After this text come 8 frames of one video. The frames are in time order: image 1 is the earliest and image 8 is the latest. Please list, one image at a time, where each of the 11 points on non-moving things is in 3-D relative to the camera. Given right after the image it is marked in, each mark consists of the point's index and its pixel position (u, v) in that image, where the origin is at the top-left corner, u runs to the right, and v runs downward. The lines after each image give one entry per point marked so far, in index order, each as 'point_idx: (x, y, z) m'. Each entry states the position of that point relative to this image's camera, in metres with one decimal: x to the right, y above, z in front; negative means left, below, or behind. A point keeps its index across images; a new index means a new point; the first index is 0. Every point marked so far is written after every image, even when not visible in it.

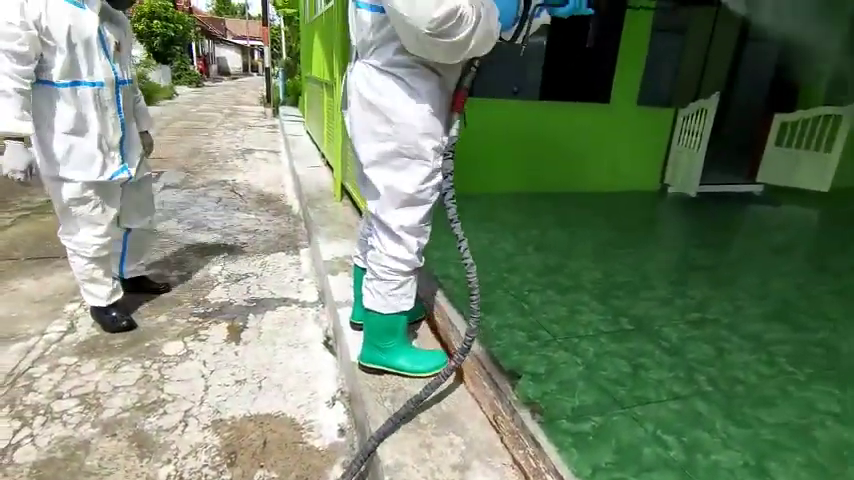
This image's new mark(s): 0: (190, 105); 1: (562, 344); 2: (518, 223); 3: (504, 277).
0: (-7.0, +4.0, +14.1) m
1: (+0.5, -0.4, +1.9) m
2: (+0.6, +0.1, +3.4) m
3: (+0.4, -0.2, +2.5) m
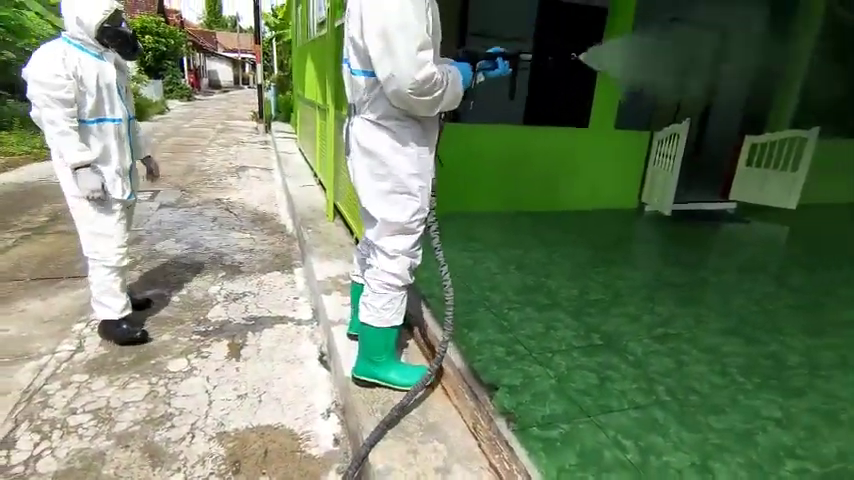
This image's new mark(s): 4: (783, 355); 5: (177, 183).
0: (-7.3, +3.6, +14.3) m
1: (+0.5, -0.5, +2.1) m
2: (+0.6, 0.0, +3.6) m
3: (+0.3, -0.3, +2.7) m
4: (+1.7, -0.5, +2.3) m
5: (-3.3, +0.7, +6.3) m
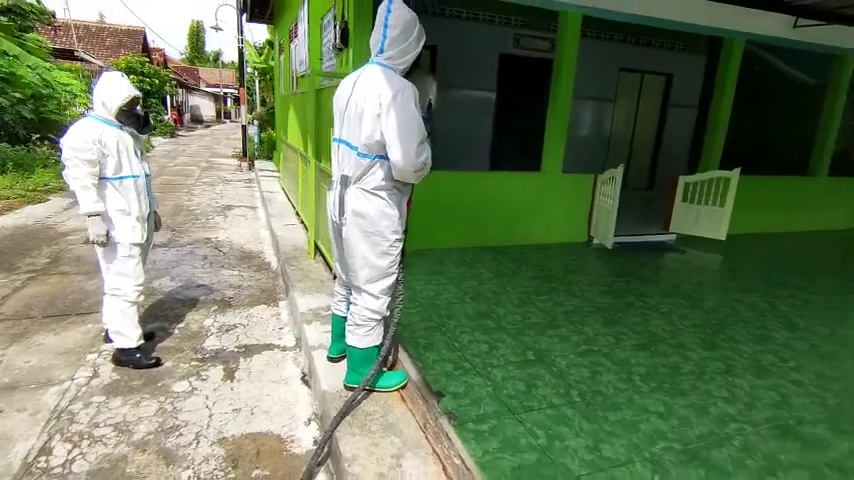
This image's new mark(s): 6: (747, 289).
0: (-8.0, +2.5, +14.7) m
1: (+0.3, -0.7, +2.6) m
2: (+0.3, -0.3, +4.1) m
3: (+0.1, -0.5, +3.2) m
4: (+1.5, -0.7, +2.8) m
5: (-3.7, +0.2, +6.8) m
6: (+2.8, -0.4, +4.3) m
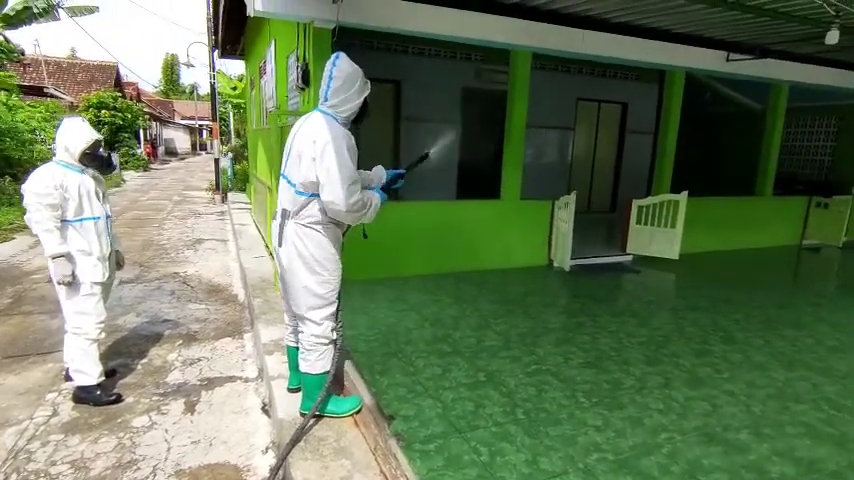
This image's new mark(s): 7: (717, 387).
0: (-8.8, +1.4, +14.7) m
1: (0.0, -0.9, +2.8) m
2: (0.0, -0.6, +4.3) m
3: (-0.2, -0.8, +3.3) m
4: (+1.2, -0.9, +3.0) m
5: (-4.1, -0.3, +6.8) m
6: (+2.5, -0.6, +4.5) m
7: (+1.8, -0.9, +3.0) m
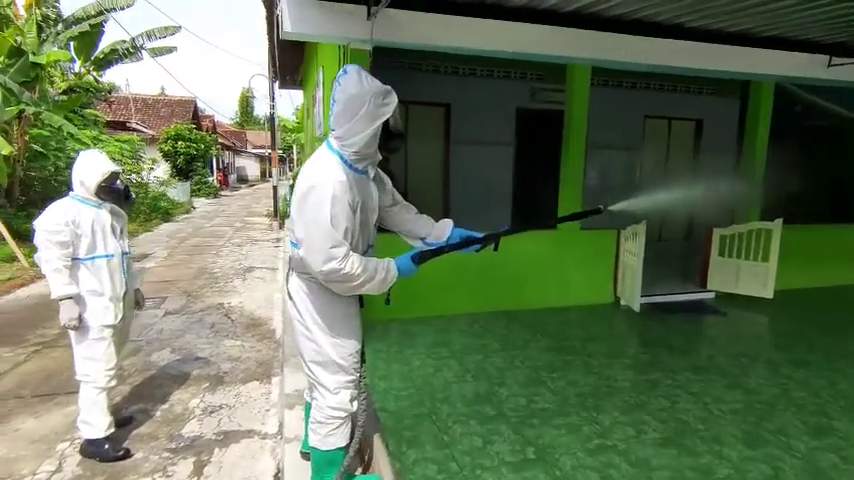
0: (-7.1, +0.7, +15.3) m
1: (+0.2, -1.1, +2.2) m
2: (+0.3, -0.8, +3.8) m
3: (+0.1, -1.0, +2.9) m
4: (+1.4, -1.1, +2.3) m
5: (-3.4, -0.7, +6.8) m
6: (+2.9, -0.9, +3.7) m
7: (+2.0, -1.1, +2.2) m
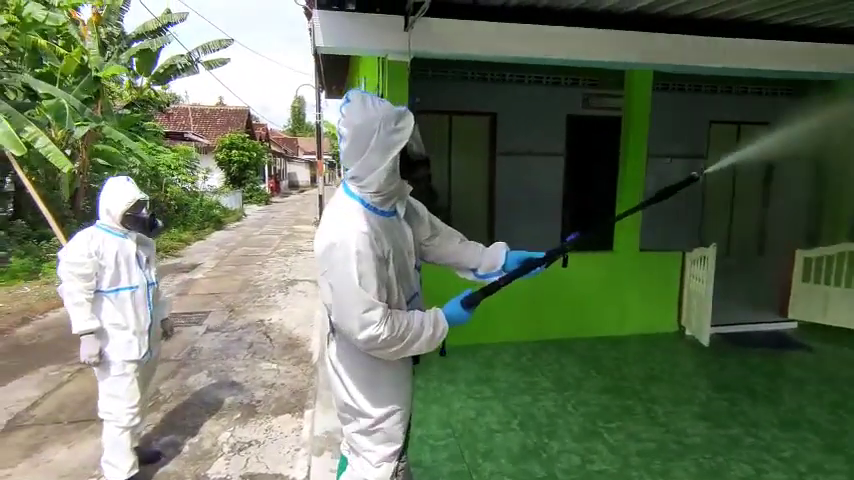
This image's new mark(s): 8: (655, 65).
0: (-5.6, +0.4, +15.6) m
1: (+0.3, -1.3, +1.9) m
2: (+0.6, -1.0, +3.5) m
3: (+0.3, -1.2, +2.5) m
4: (+1.5, -1.3, +1.9) m
5: (-2.8, -0.9, +6.8) m
6: (+3.1, -1.1, +3.1) m
7: (+2.1, -1.3, +1.7) m
8: (+1.9, +1.5, +4.1) m
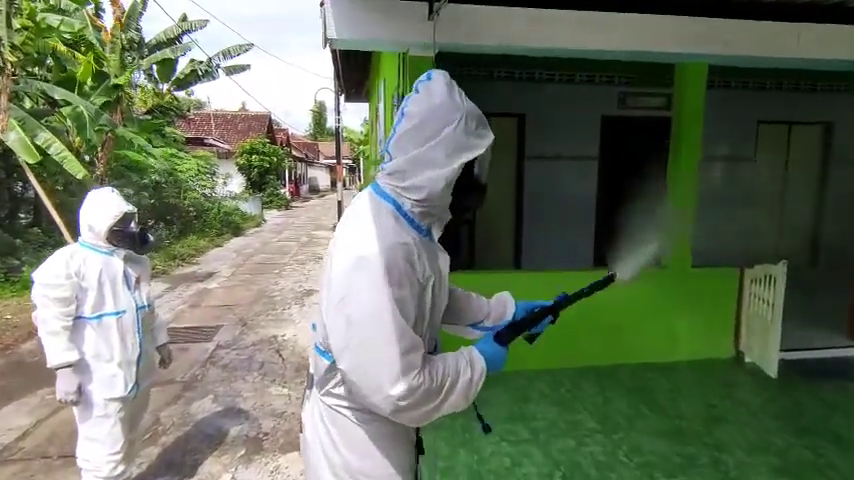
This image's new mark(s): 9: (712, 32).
0: (-4.9, +0.2, +15.4) m
1: (+0.4, -1.4, +1.5) m
2: (+0.8, -1.2, +3.0) m
3: (+0.4, -1.3, +2.1) m
4: (+1.6, -1.4, +1.4) m
5: (-2.5, -1.0, +6.5) m
6: (+3.3, -1.2, +2.5) m
7: (+2.2, -1.4, +1.2) m
8: (+2.1, +1.4, +3.6) m
9: (+2.1, +1.5, +3.5) m
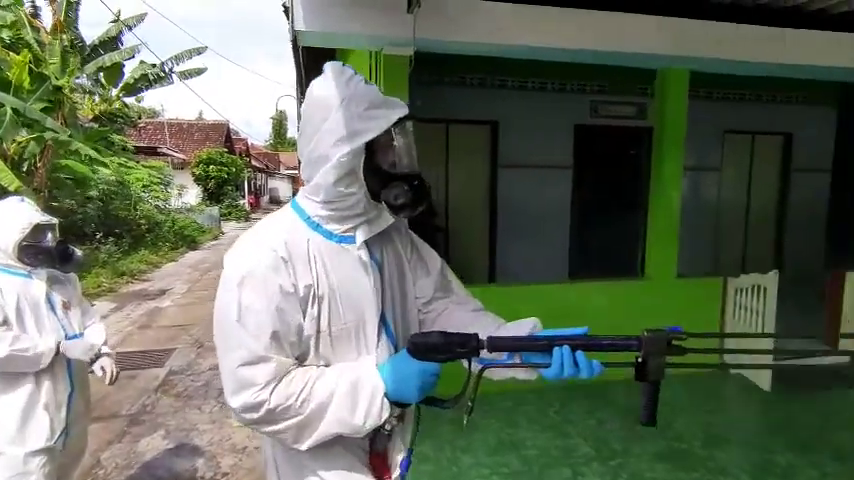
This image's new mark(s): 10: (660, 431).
0: (-6.0, -0.2, +14.7) m
1: (+0.4, -1.4, +1.2) m
2: (+0.7, -1.2, +2.8) m
3: (+0.4, -1.3, +1.8) m
4: (+1.7, -1.4, +1.2) m
5: (-2.9, -1.2, +6.0) m
6: (+3.2, -1.3, +2.5) m
7: (+2.2, -1.4, +1.1) m
8: (+1.9, +1.3, +3.5) m
9: (+1.9, +1.4, +3.4) m
10: (+1.5, -1.2, +3.0) m
